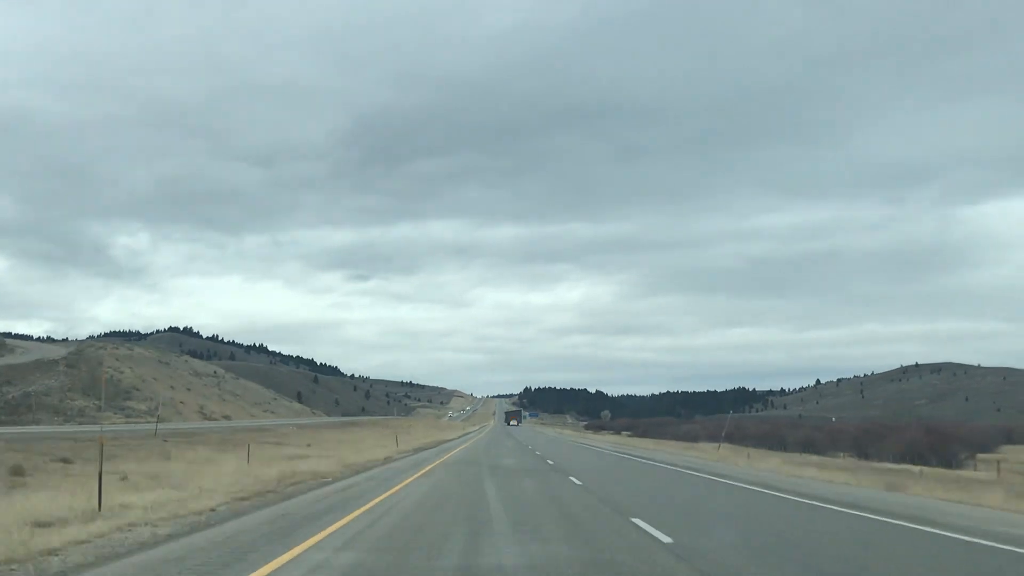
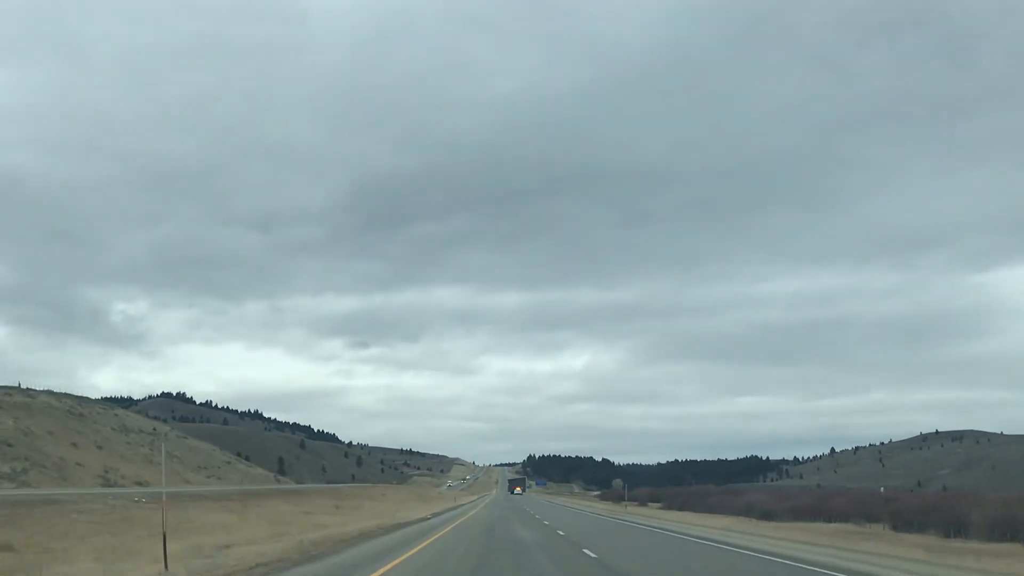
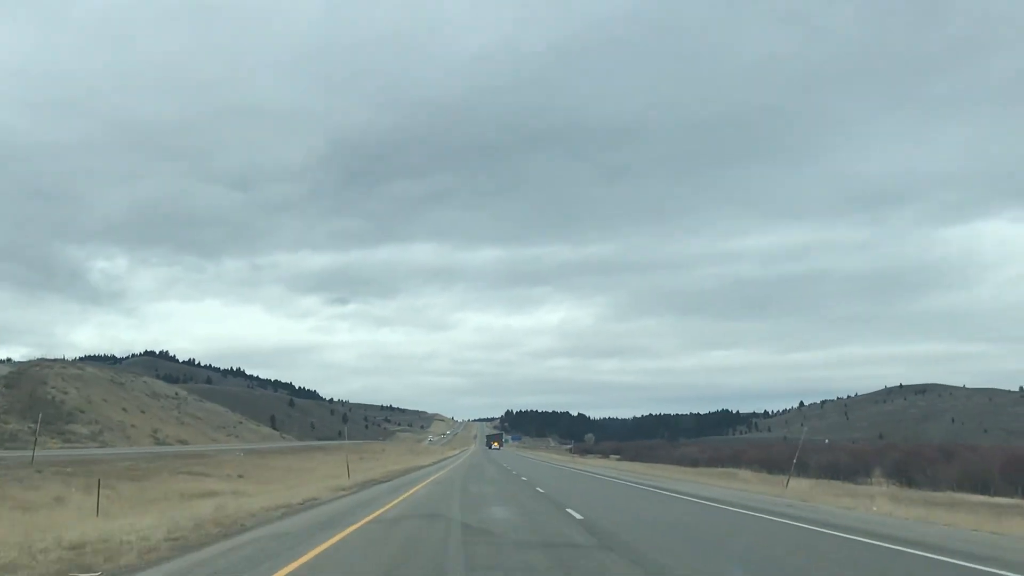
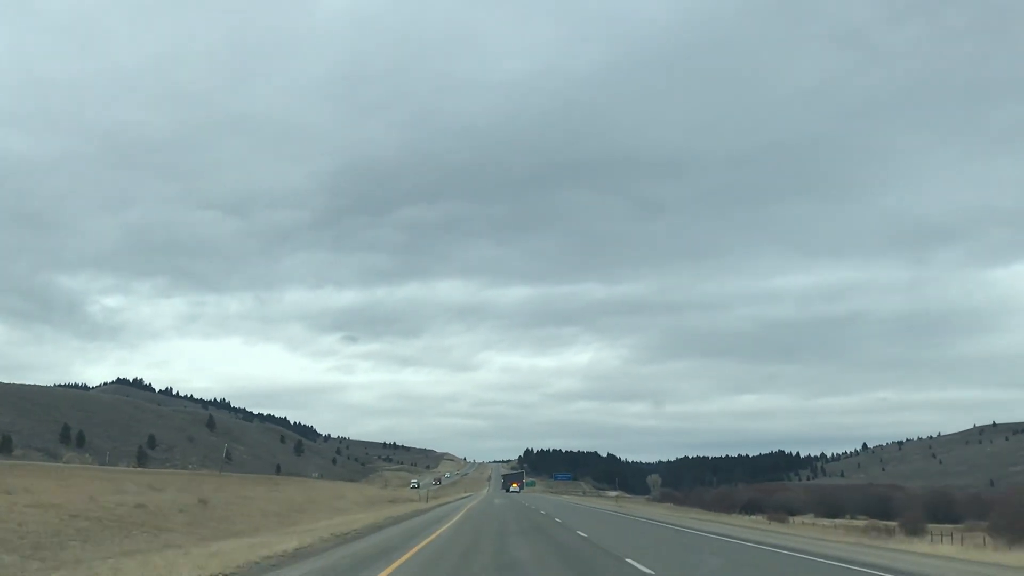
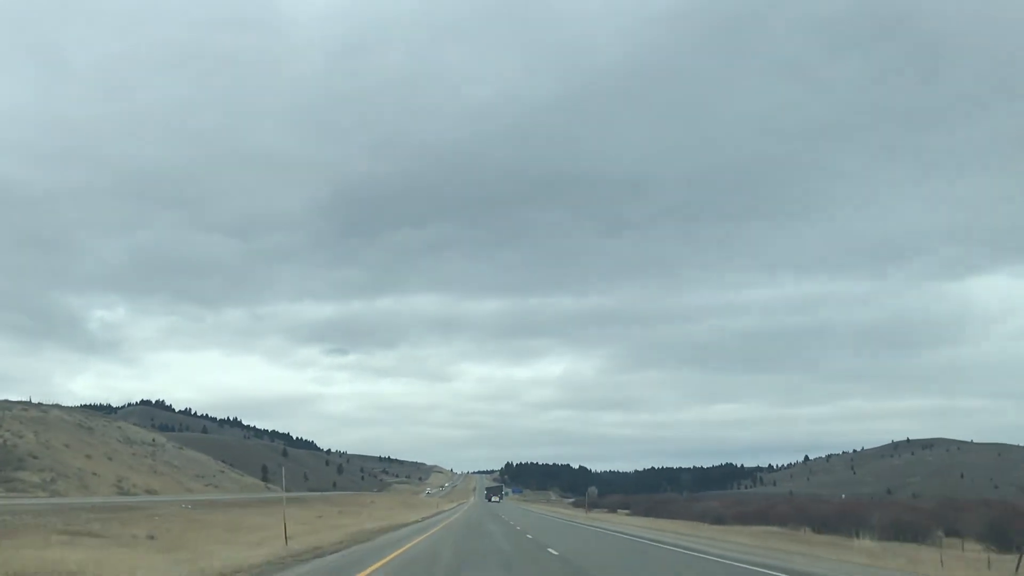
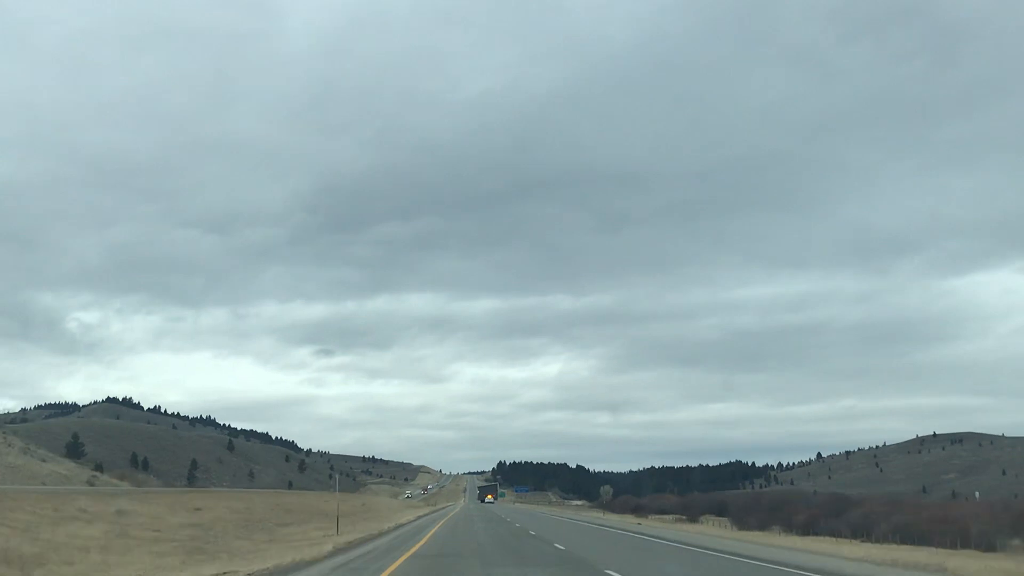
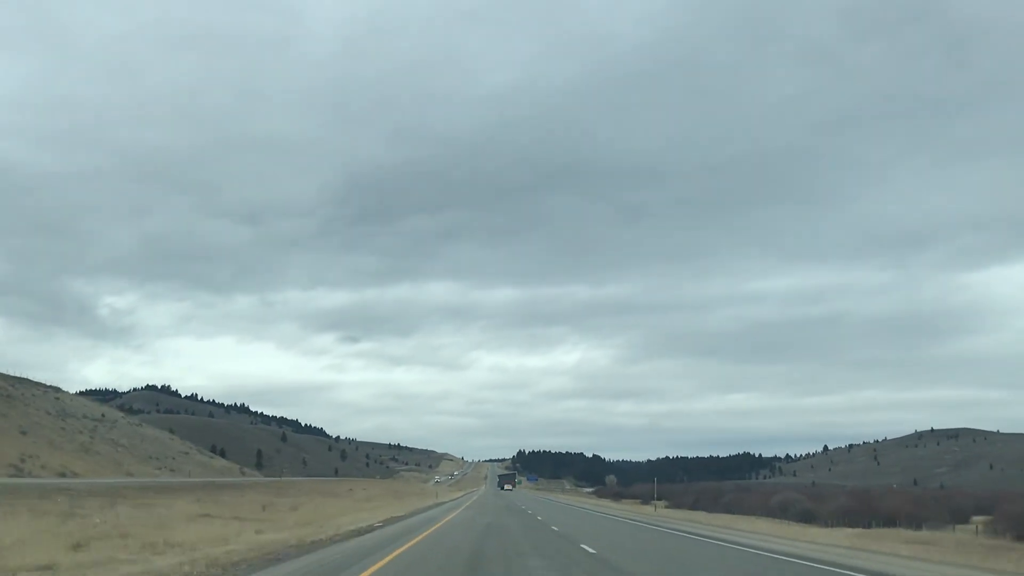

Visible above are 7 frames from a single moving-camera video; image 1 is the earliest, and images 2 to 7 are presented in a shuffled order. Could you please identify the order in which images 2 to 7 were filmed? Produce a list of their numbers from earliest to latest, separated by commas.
3, 5, 2, 7, 6, 4
